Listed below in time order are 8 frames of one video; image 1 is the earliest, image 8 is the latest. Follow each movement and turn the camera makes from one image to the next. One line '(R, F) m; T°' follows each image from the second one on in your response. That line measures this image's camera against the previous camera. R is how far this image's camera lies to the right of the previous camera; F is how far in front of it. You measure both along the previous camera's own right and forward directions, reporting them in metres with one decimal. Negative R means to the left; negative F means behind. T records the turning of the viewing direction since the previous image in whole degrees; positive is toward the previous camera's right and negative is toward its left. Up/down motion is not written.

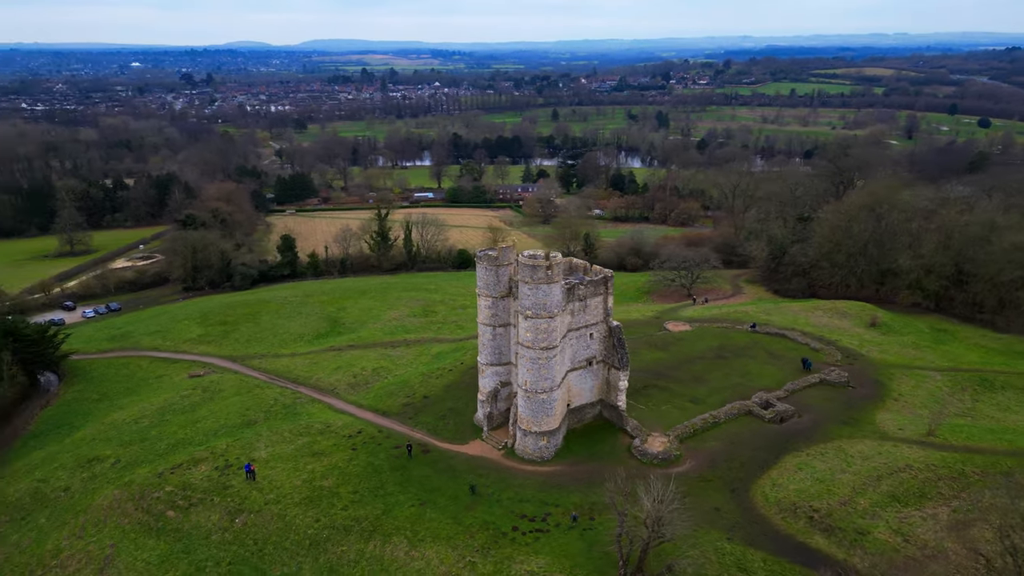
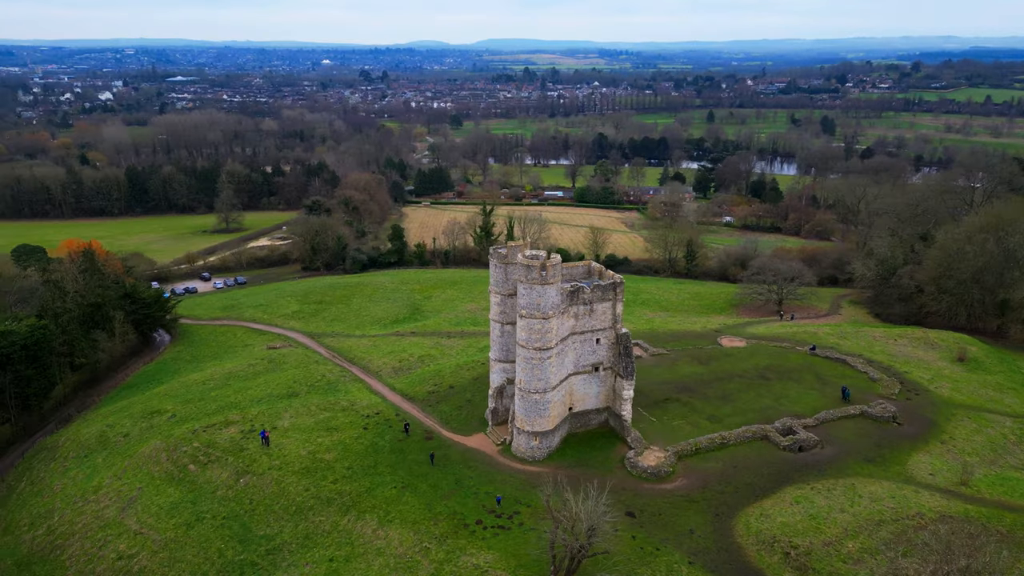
(+6.2, +0.4) m; -12°
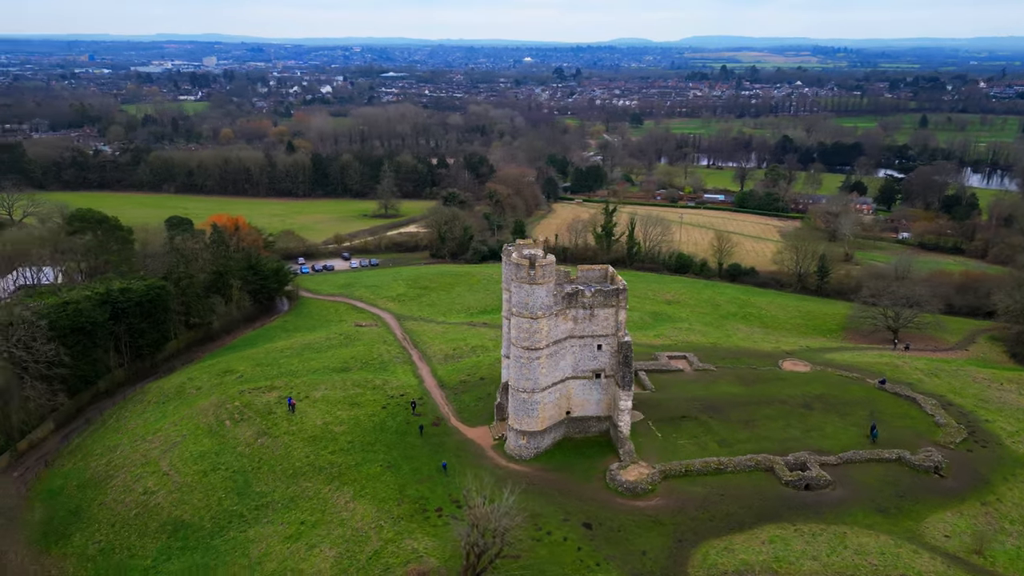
(+7.6, +0.8) m; -14°
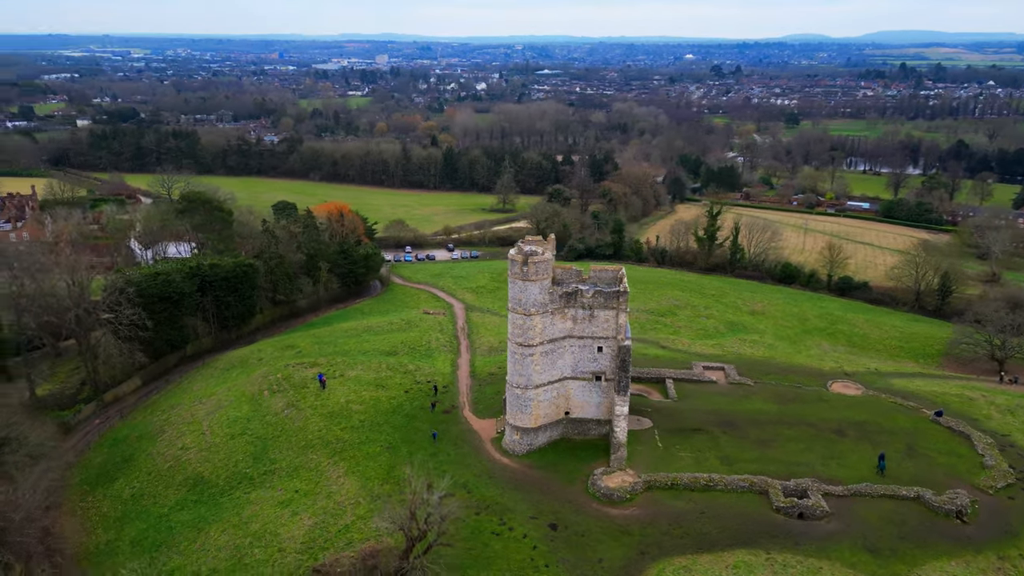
(+6.0, +0.4) m; -11°
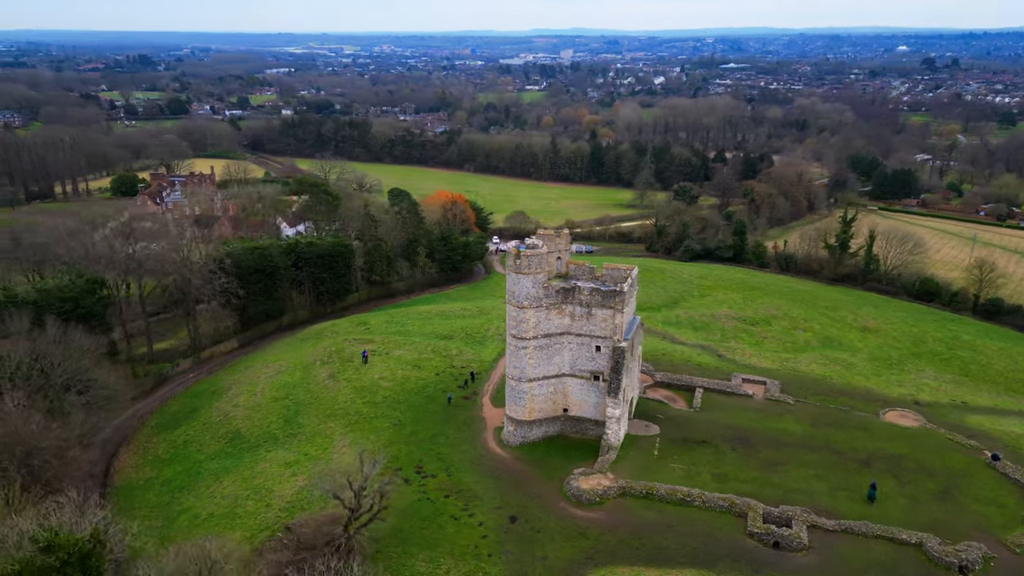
(+7.0, +0.6) m; -13°
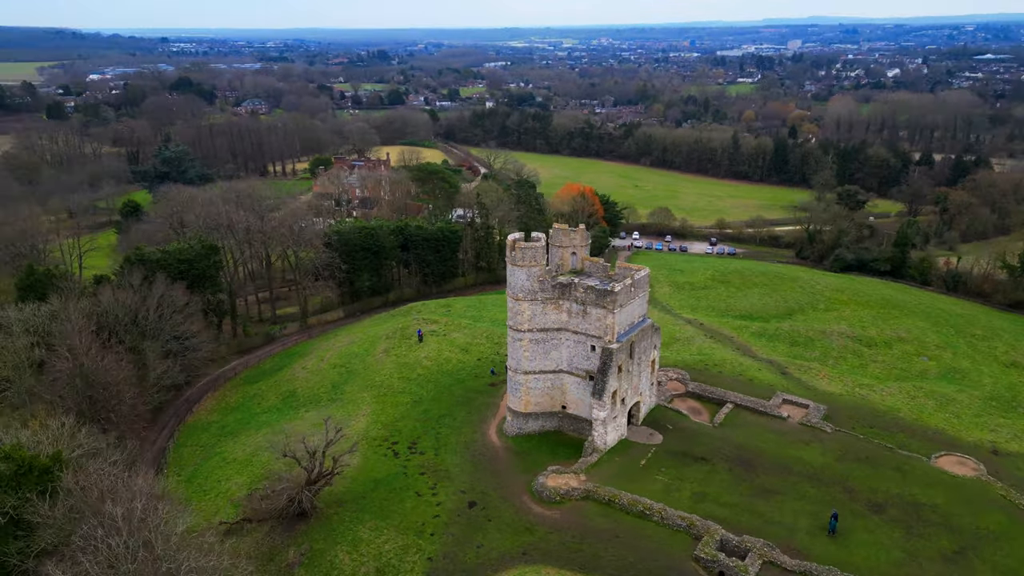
(+8.1, +0.8) m; -15°
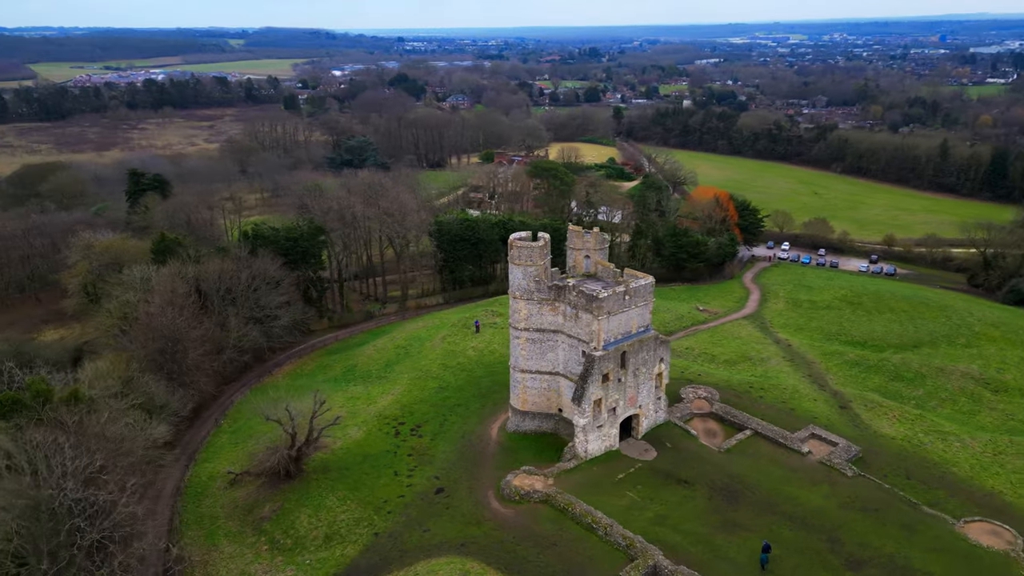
(+8.0, +0.7) m; -15°
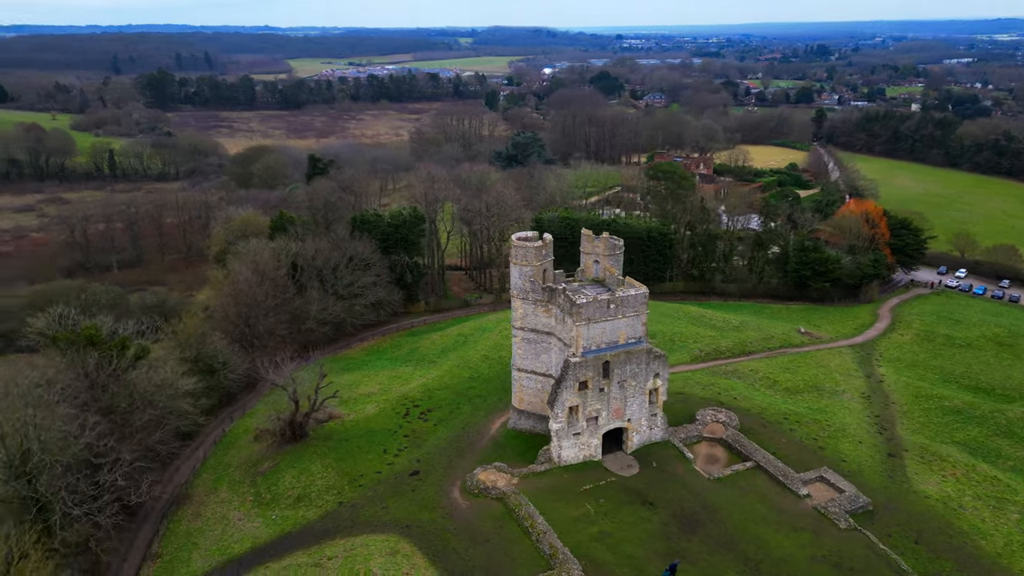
(+8.1, +0.8) m; -15°
